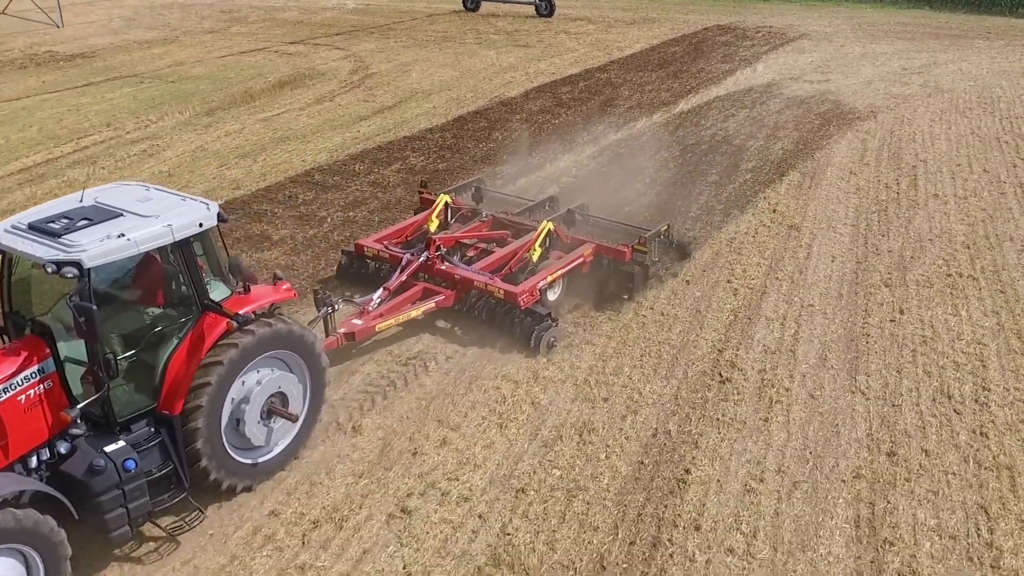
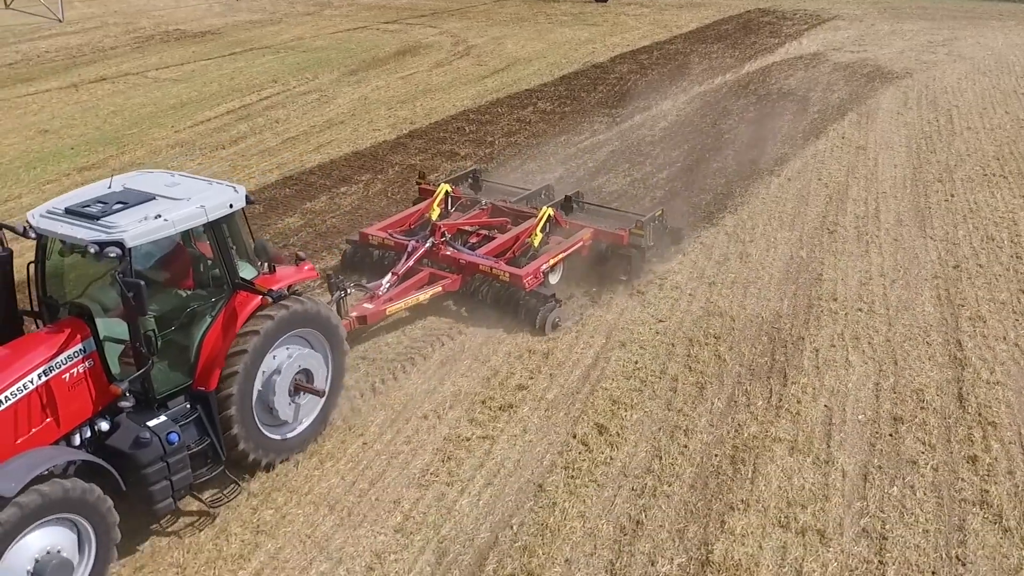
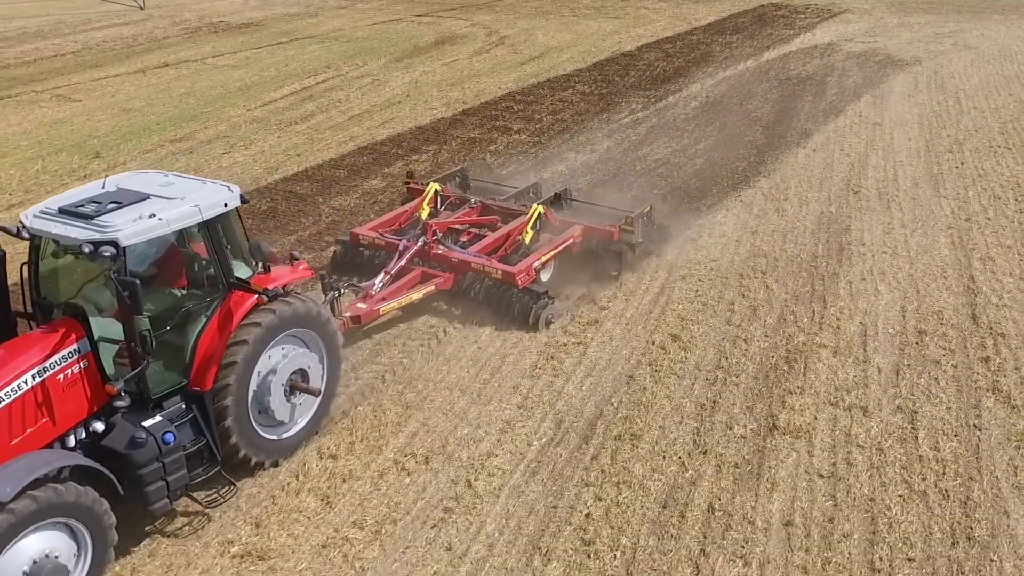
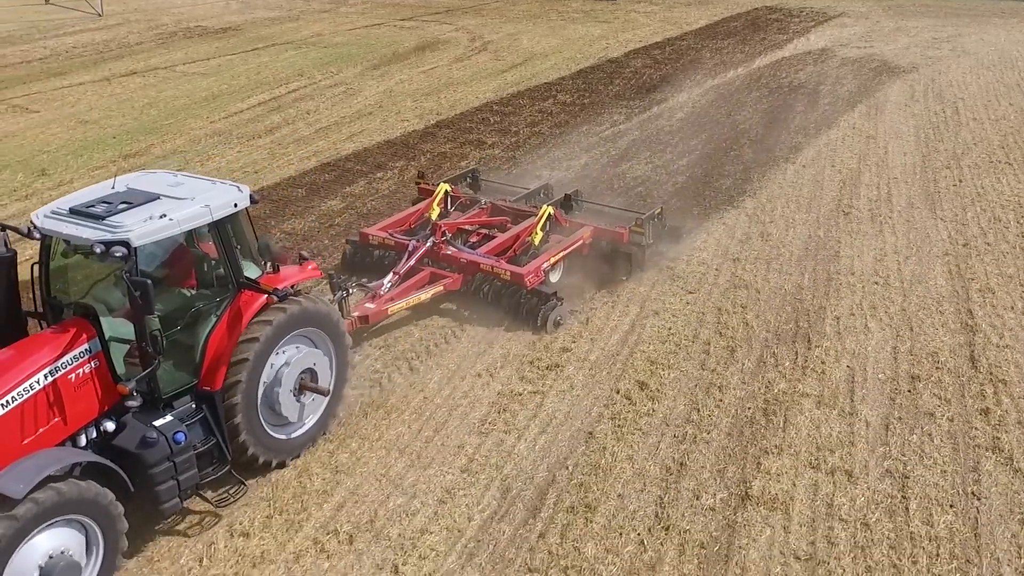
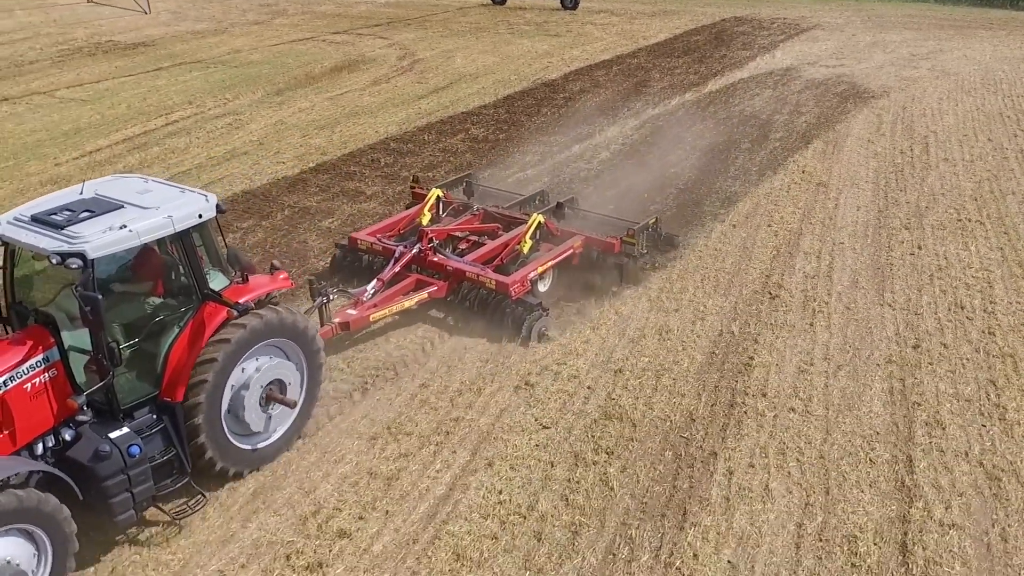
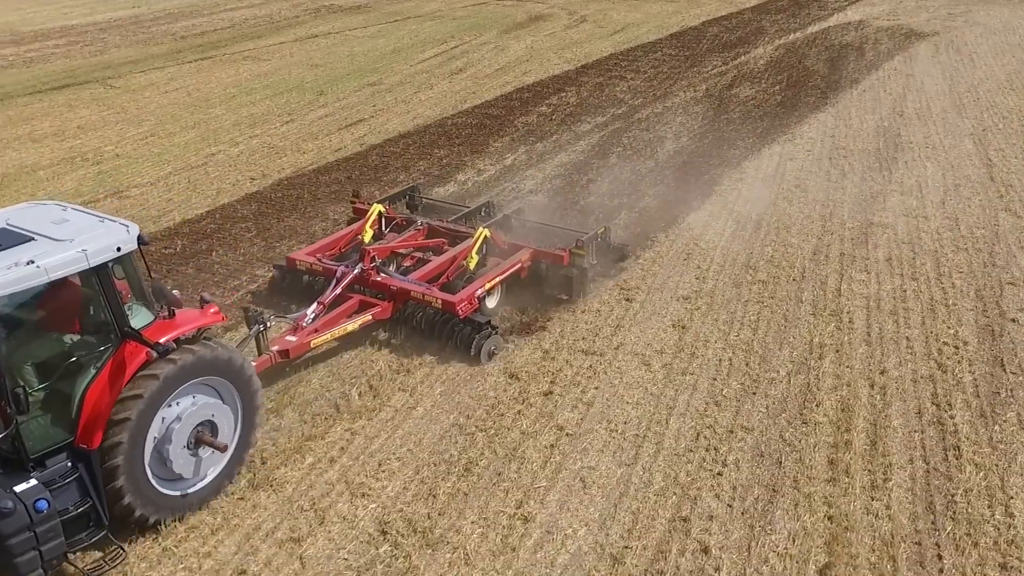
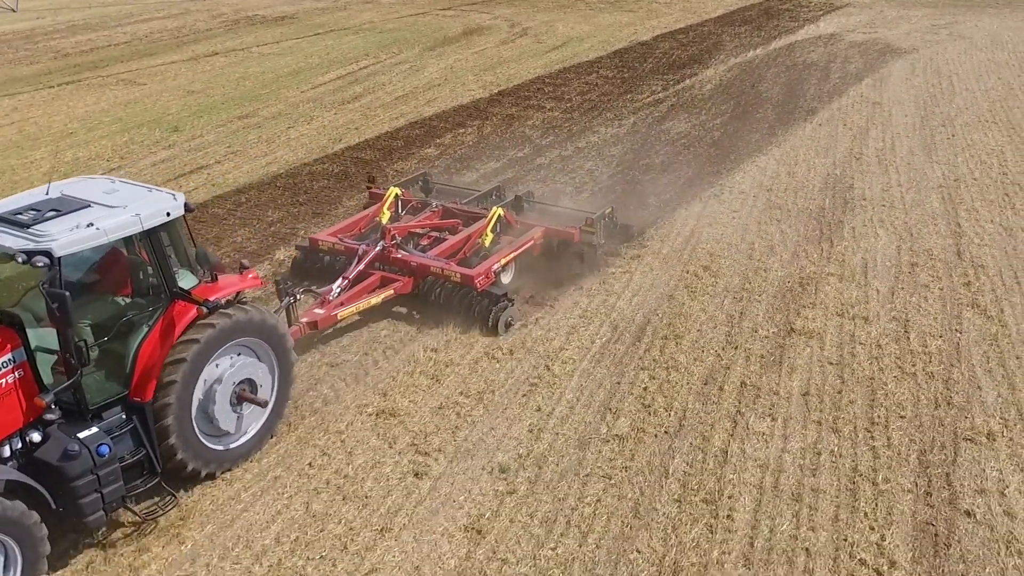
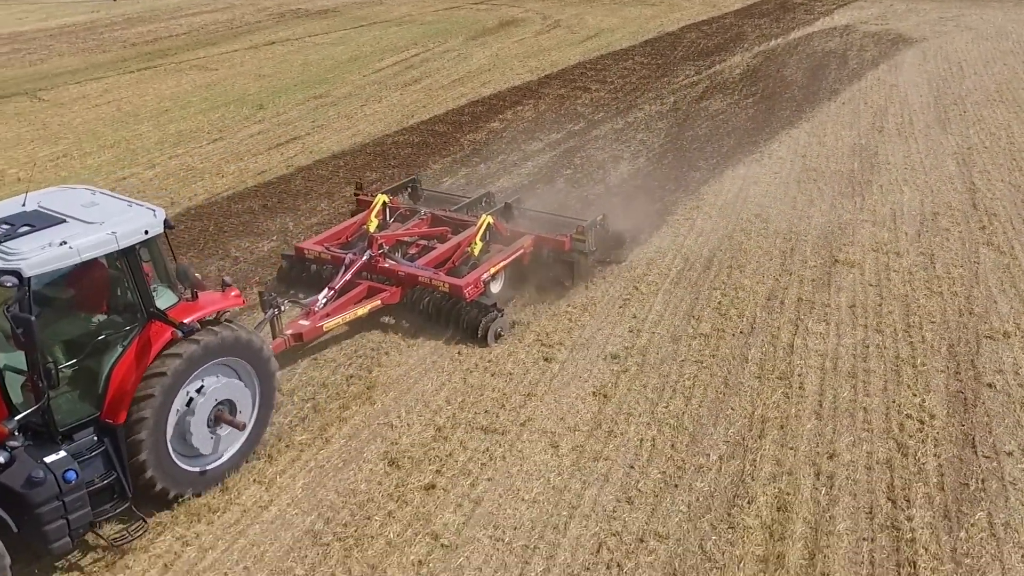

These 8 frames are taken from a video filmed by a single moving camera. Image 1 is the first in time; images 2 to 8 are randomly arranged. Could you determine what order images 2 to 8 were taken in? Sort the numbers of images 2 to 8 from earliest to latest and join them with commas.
5, 2, 4, 3, 7, 8, 6
